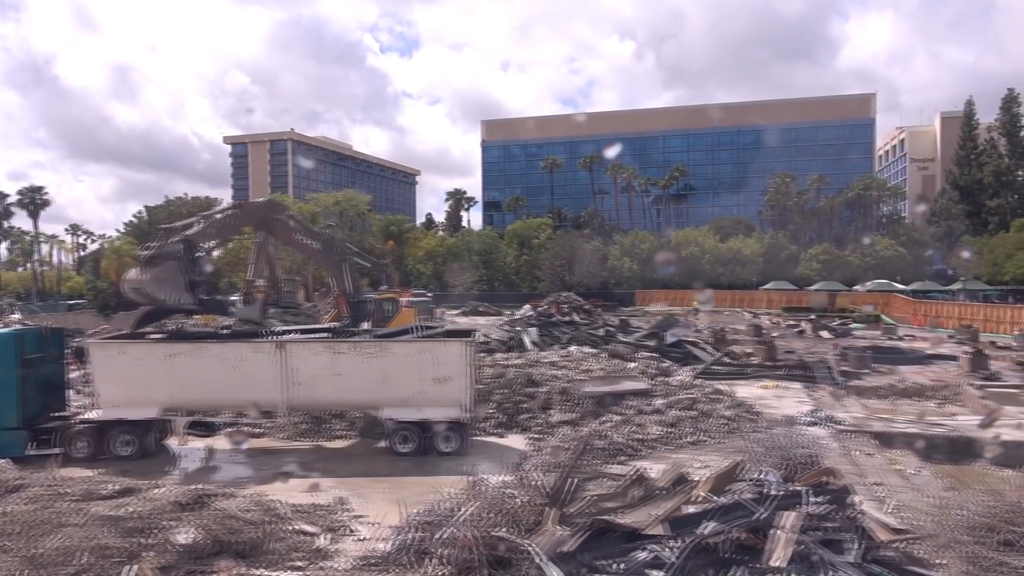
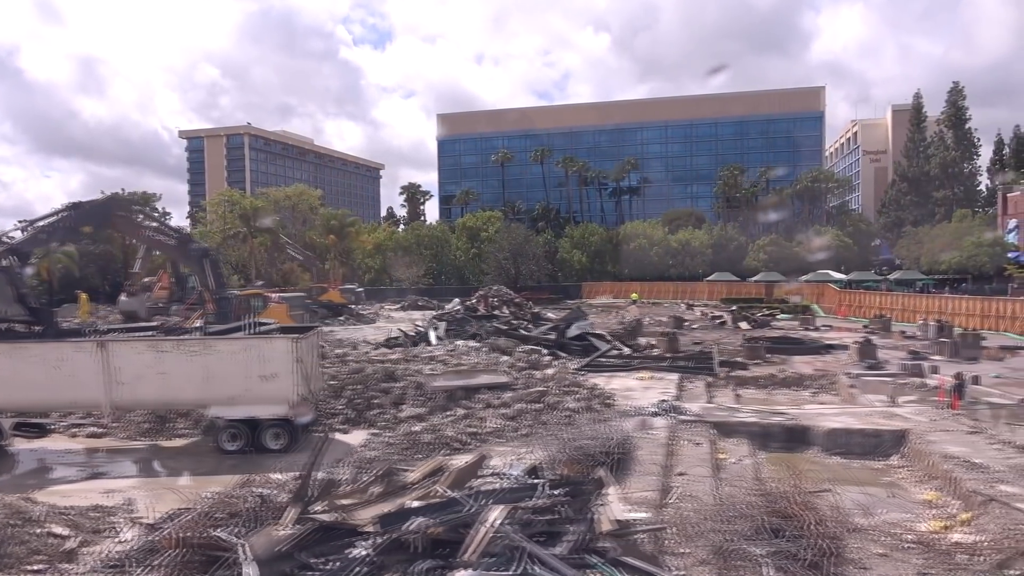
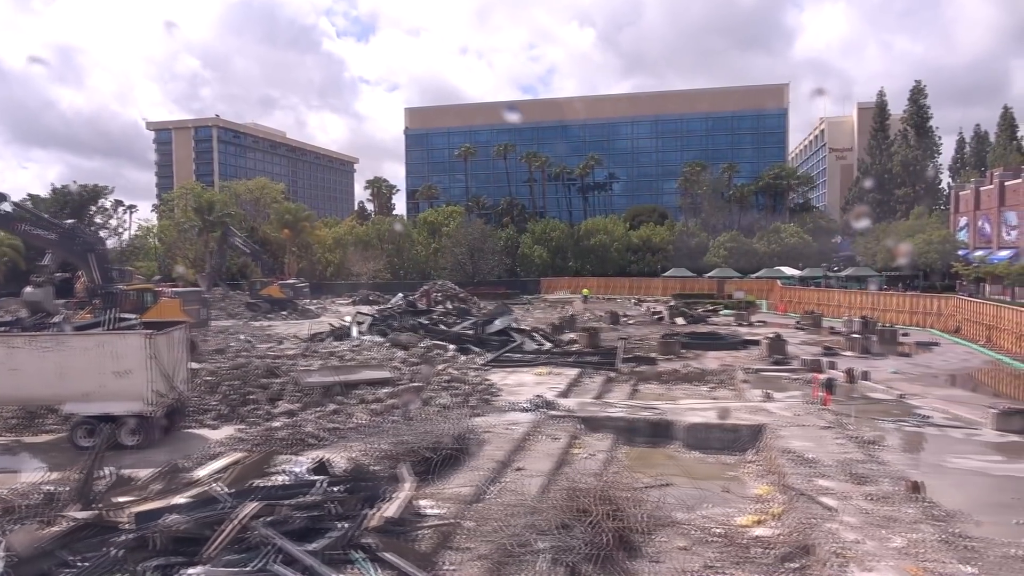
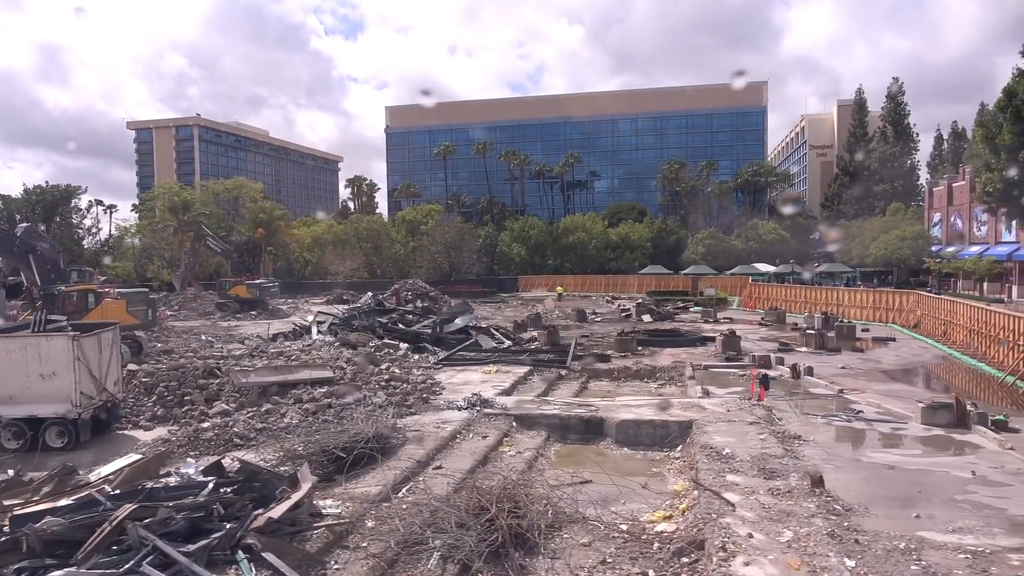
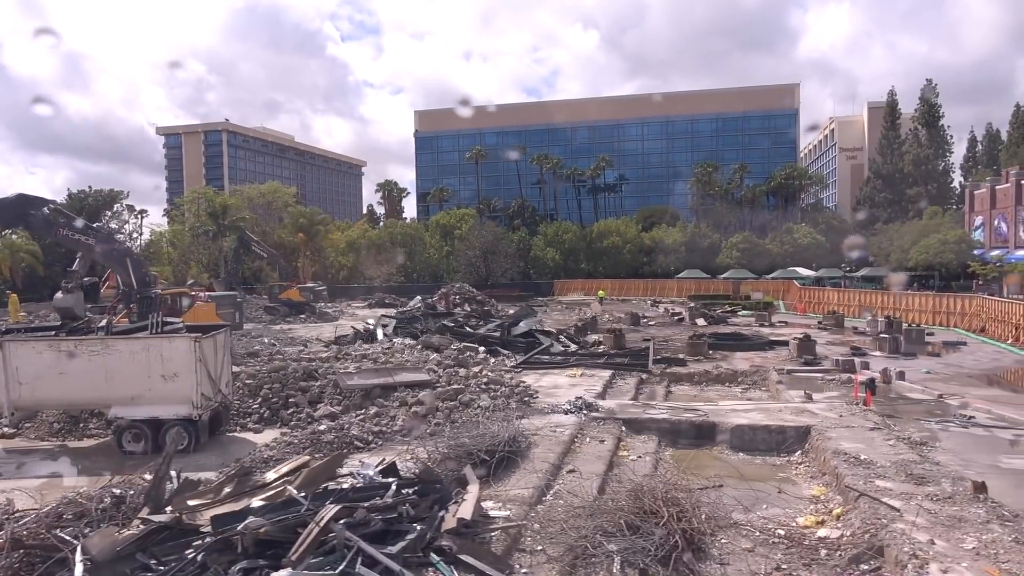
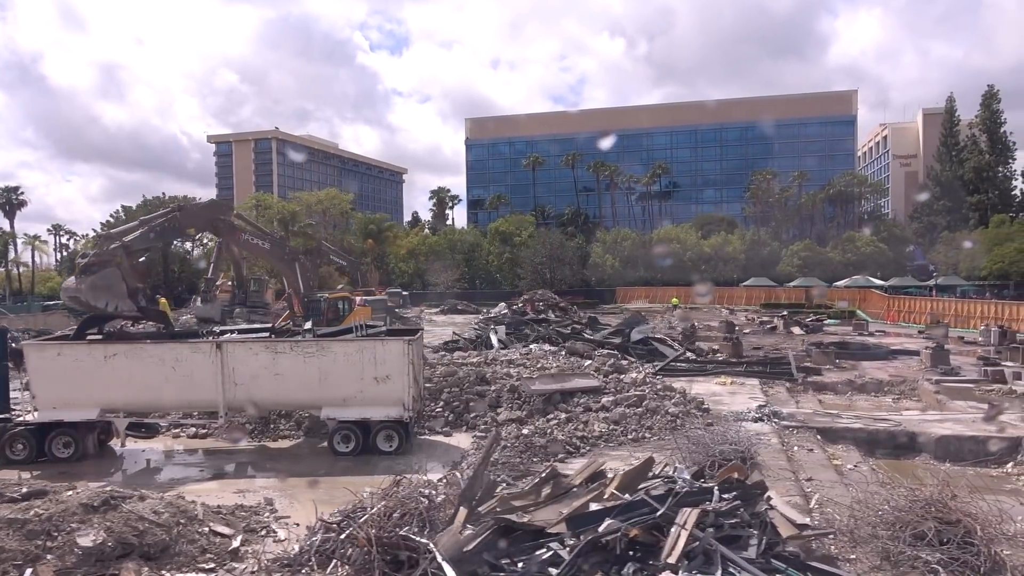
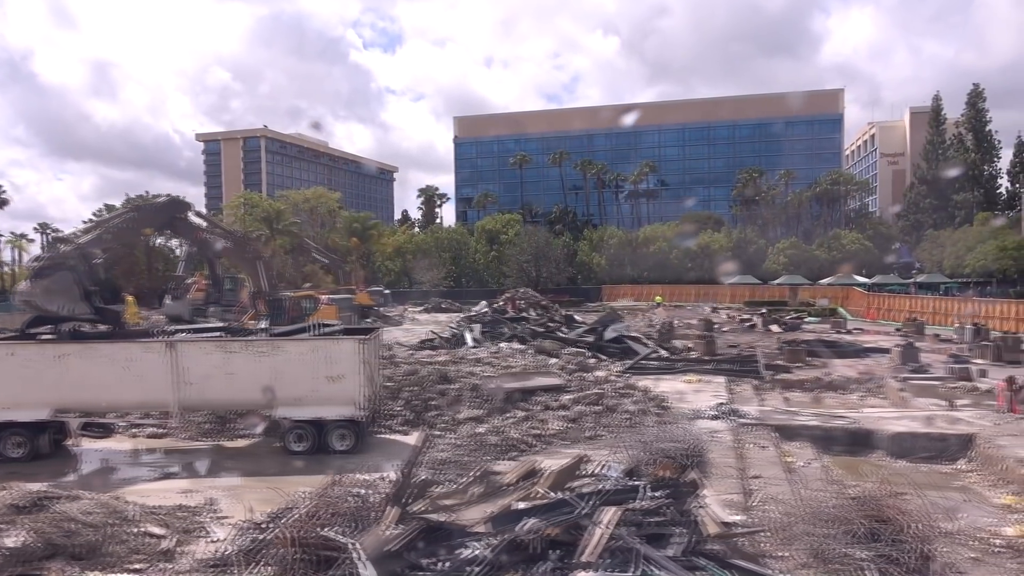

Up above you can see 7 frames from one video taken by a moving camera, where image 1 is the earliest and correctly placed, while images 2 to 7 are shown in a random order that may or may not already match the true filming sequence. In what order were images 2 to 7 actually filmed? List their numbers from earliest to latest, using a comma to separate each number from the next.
6, 7, 2, 5, 3, 4
